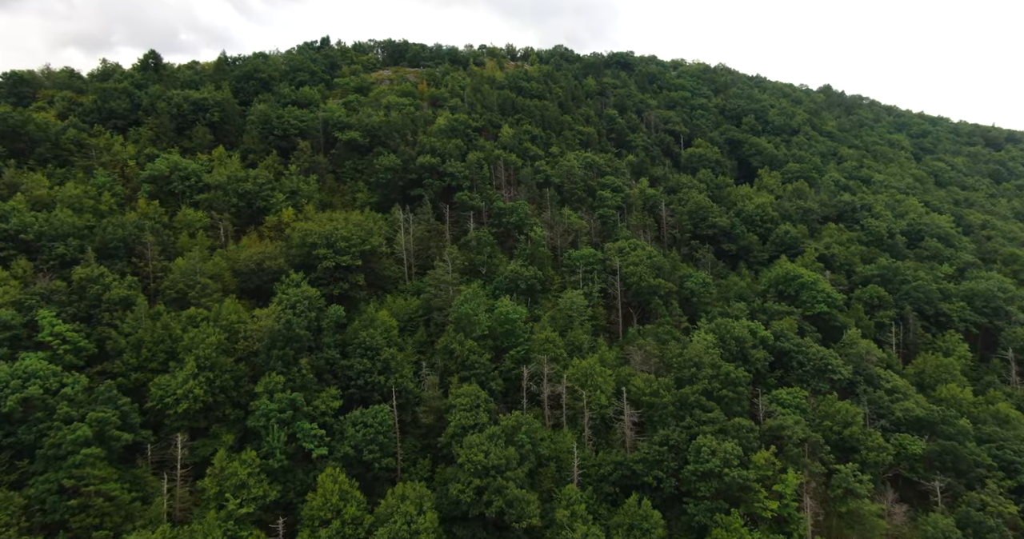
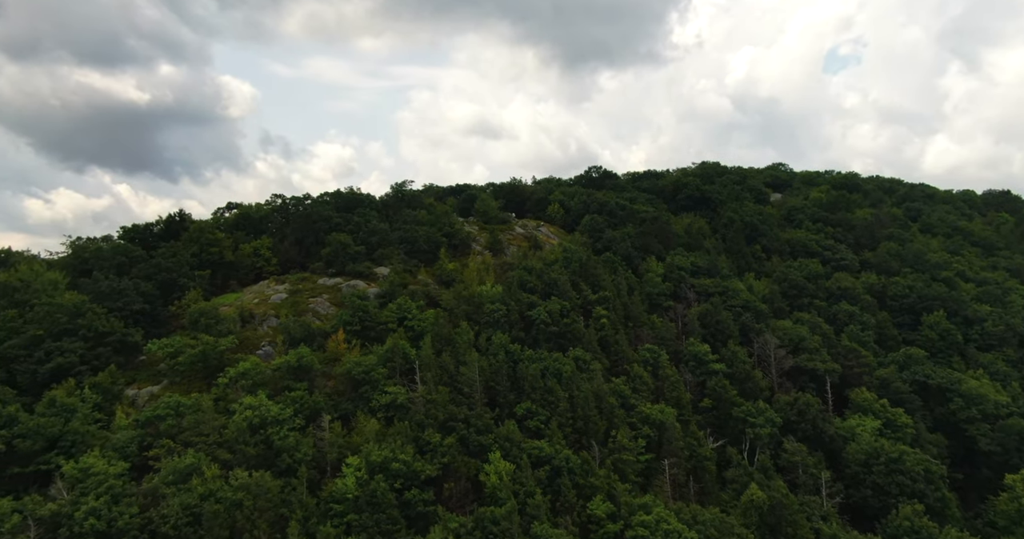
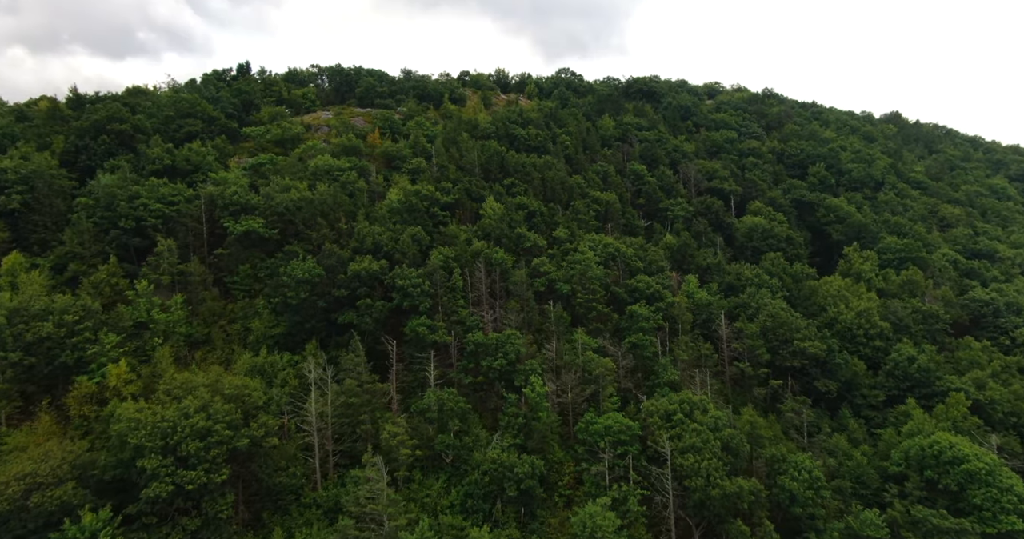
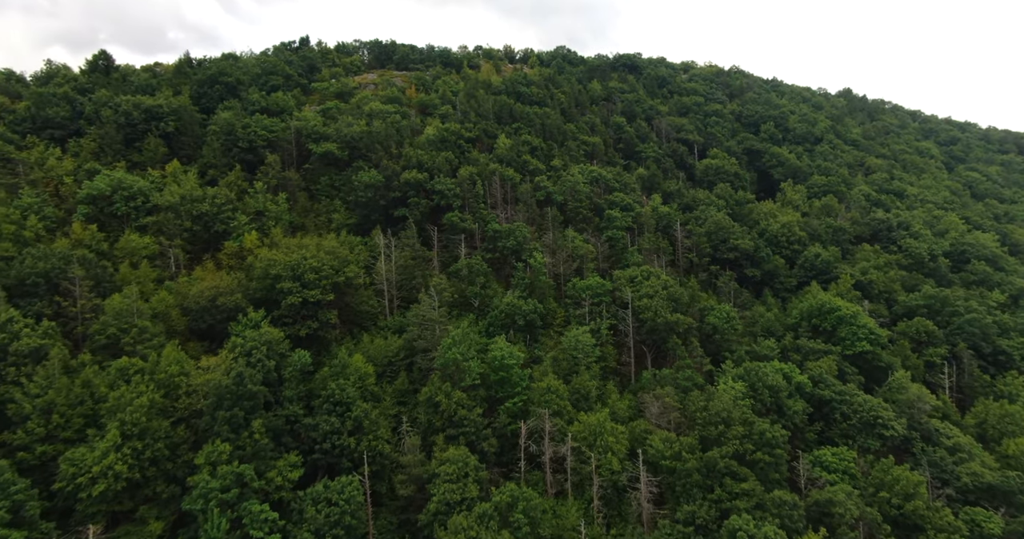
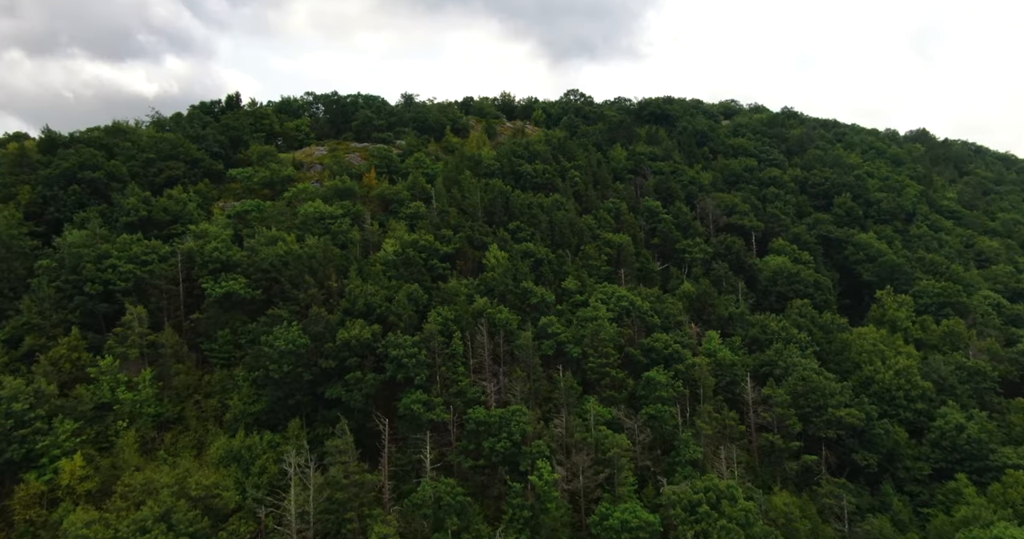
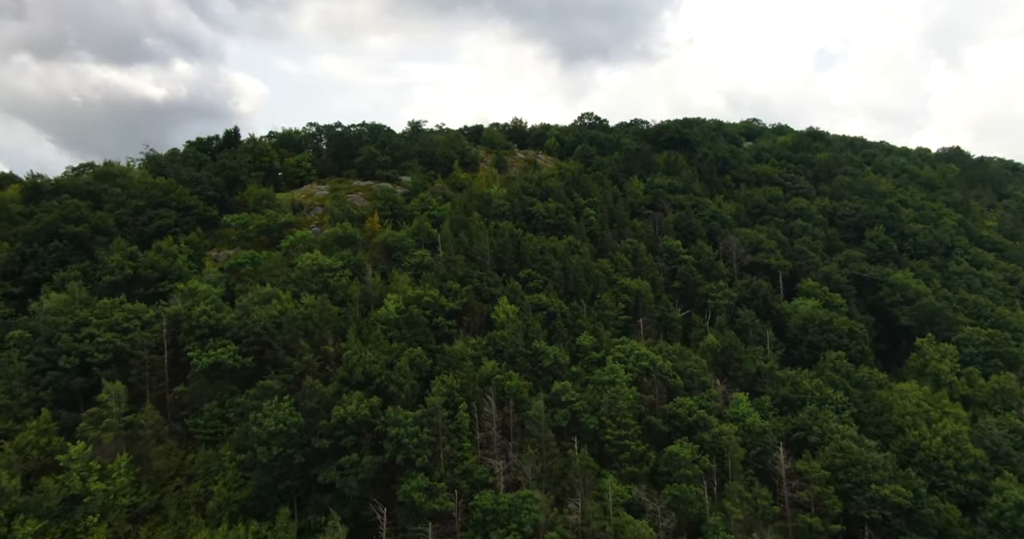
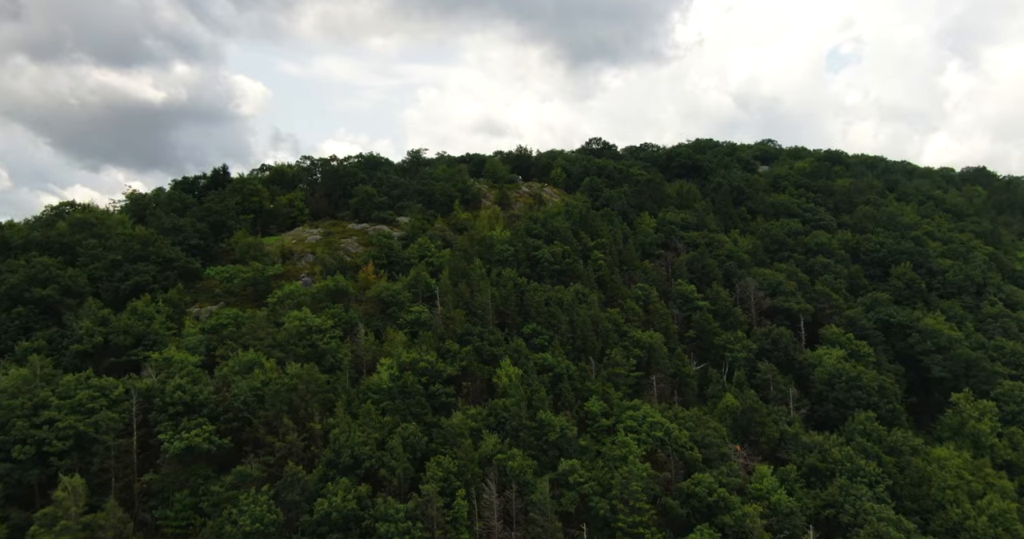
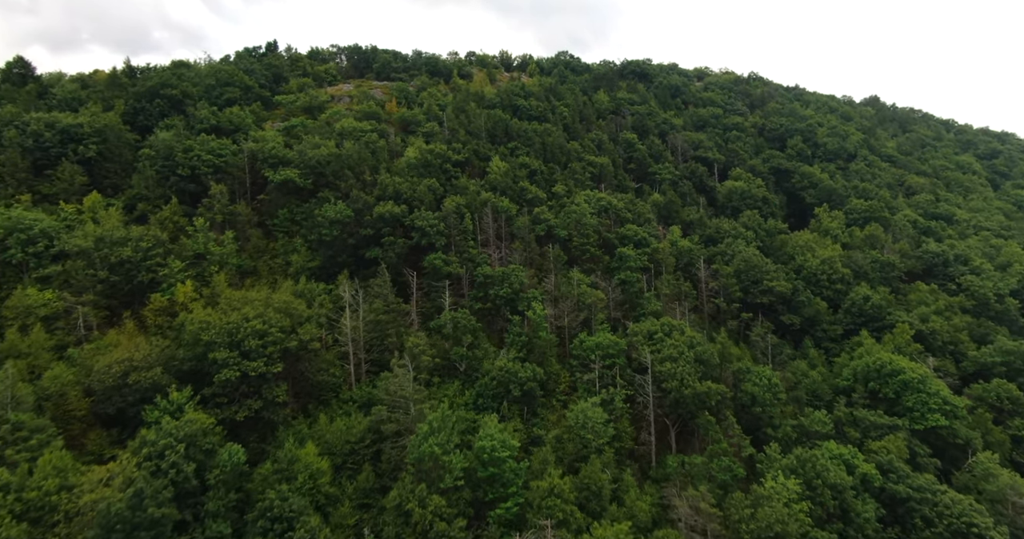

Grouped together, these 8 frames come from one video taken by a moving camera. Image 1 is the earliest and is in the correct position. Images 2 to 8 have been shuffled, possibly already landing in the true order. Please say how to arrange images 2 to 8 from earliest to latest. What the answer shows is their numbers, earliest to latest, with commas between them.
4, 8, 3, 5, 6, 7, 2
